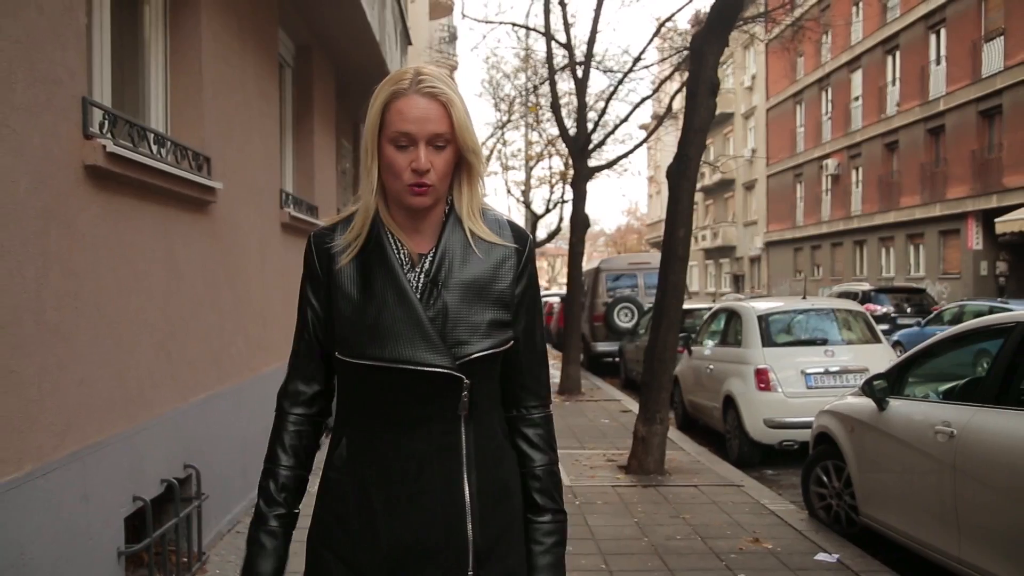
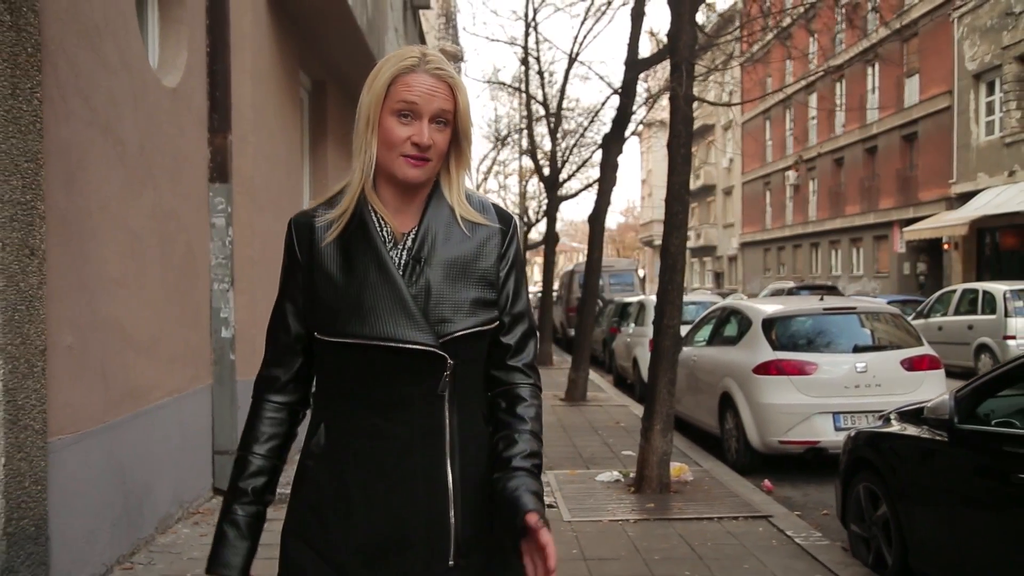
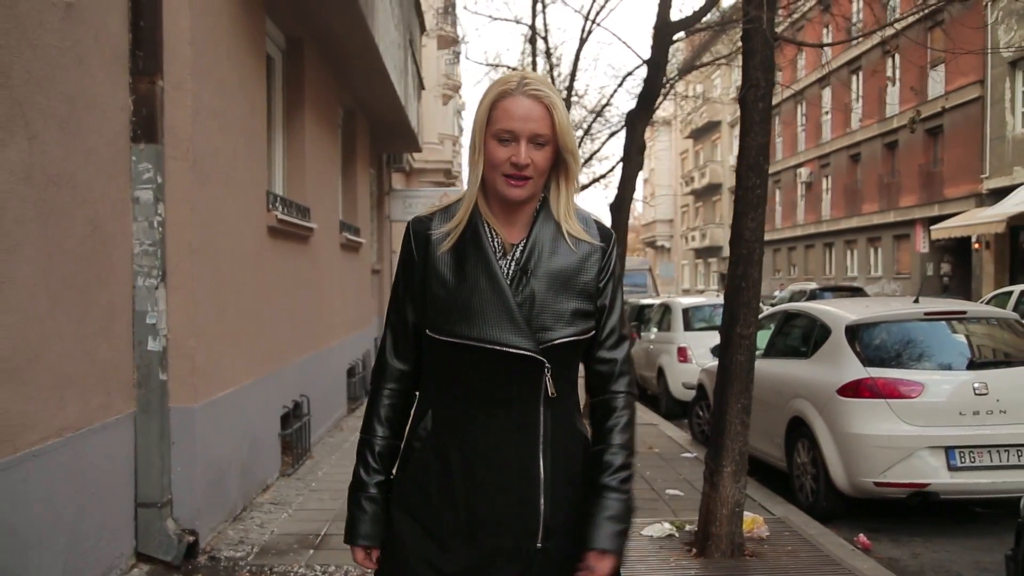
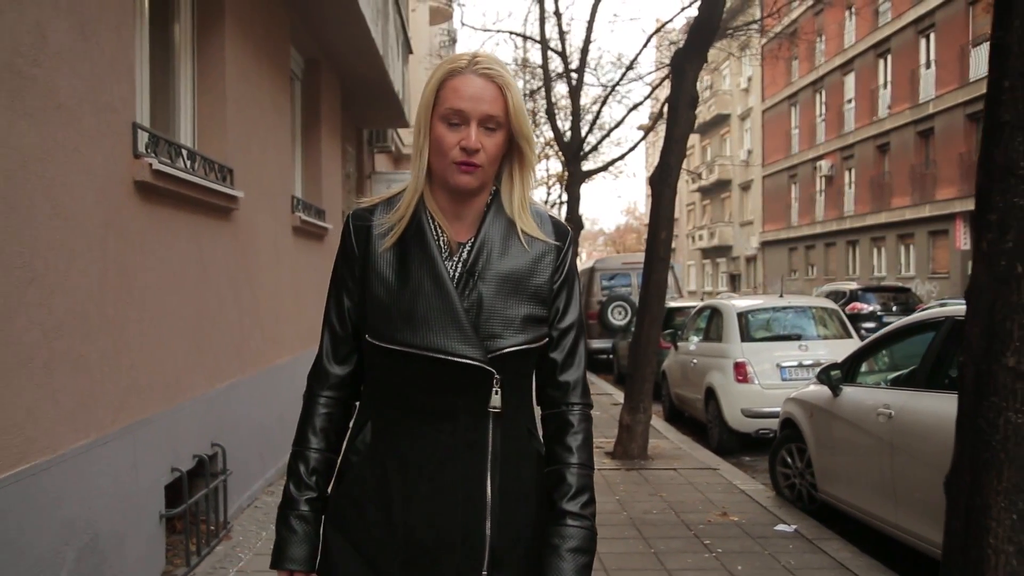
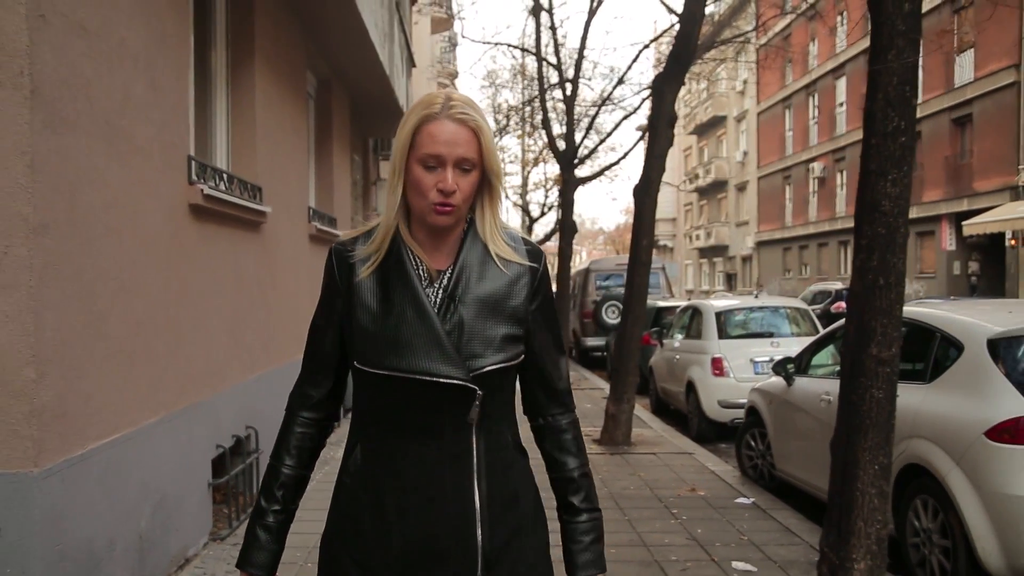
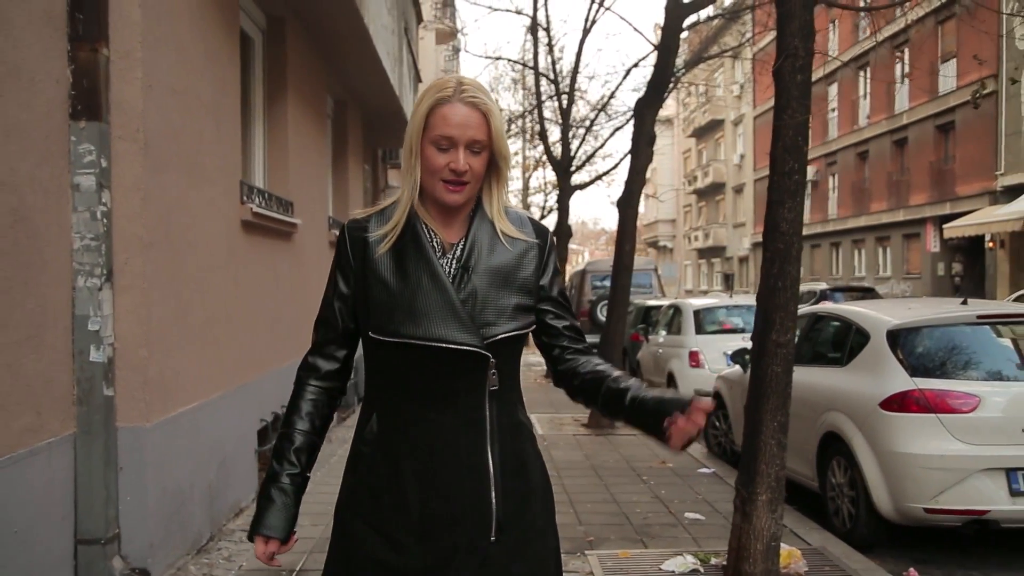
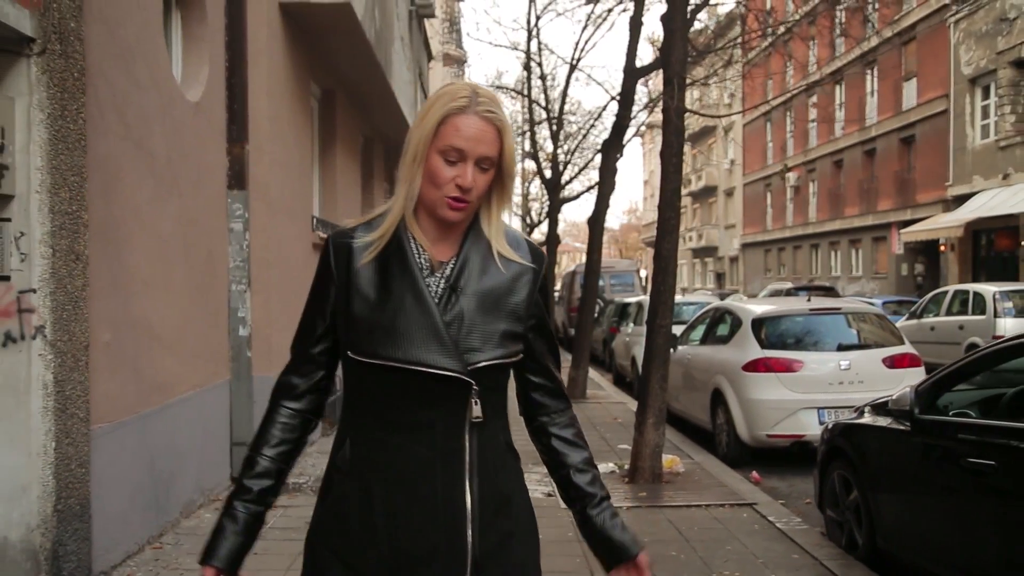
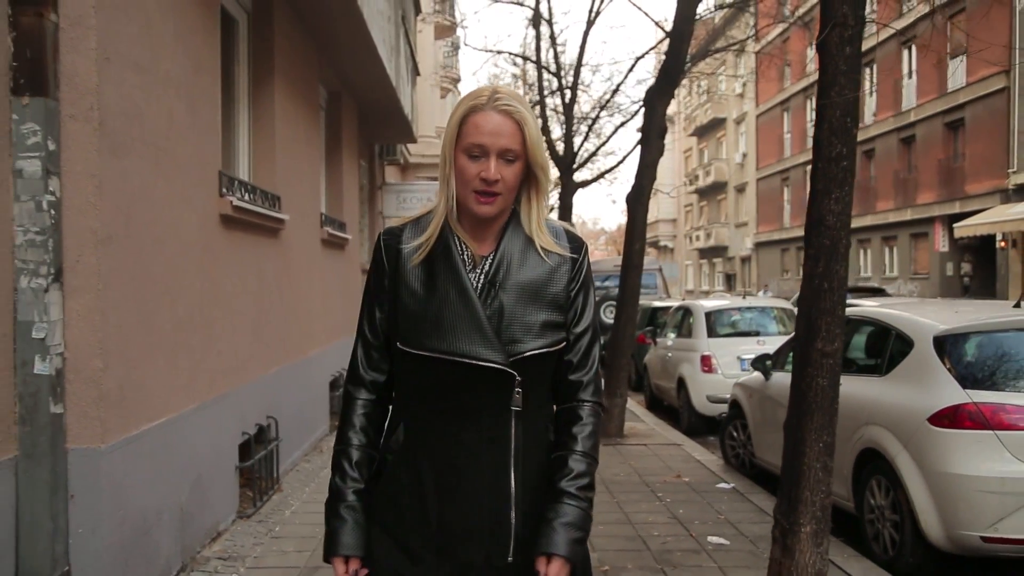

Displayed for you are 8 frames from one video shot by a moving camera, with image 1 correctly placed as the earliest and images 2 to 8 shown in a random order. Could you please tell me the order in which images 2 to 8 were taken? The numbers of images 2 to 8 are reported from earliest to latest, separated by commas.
4, 5, 8, 6, 3, 2, 7
